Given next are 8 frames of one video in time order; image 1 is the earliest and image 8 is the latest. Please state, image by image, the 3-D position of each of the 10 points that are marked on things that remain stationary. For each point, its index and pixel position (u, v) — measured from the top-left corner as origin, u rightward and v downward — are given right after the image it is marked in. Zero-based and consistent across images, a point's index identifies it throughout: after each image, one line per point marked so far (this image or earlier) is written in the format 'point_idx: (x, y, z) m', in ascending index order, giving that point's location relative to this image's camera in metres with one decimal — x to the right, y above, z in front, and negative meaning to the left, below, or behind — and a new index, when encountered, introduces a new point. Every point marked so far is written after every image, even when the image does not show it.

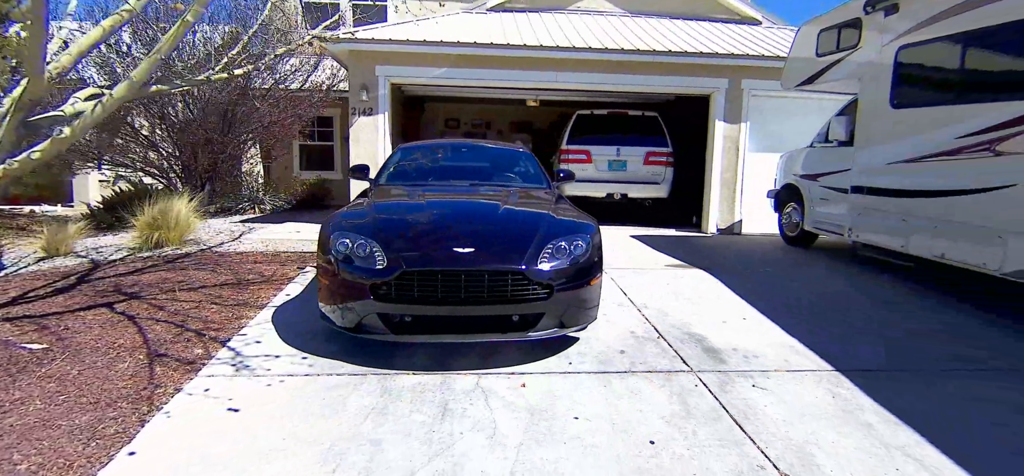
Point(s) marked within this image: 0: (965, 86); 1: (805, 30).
0: (+4.1, +1.4, +4.6) m
1: (+3.9, +2.9, +7.1) m
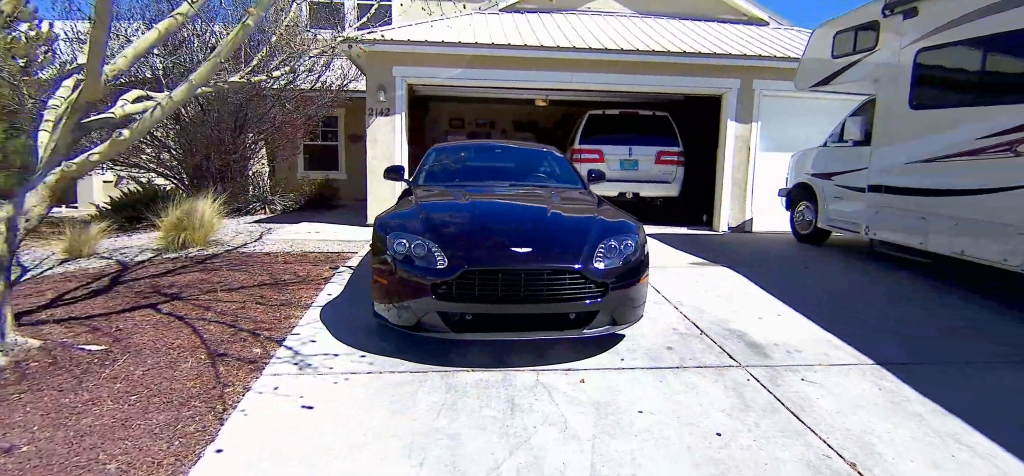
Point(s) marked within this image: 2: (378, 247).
0: (+4.4, +1.4, +4.7) m
1: (+4.2, +3.0, +7.2) m
2: (-0.9, -0.1, +3.6) m
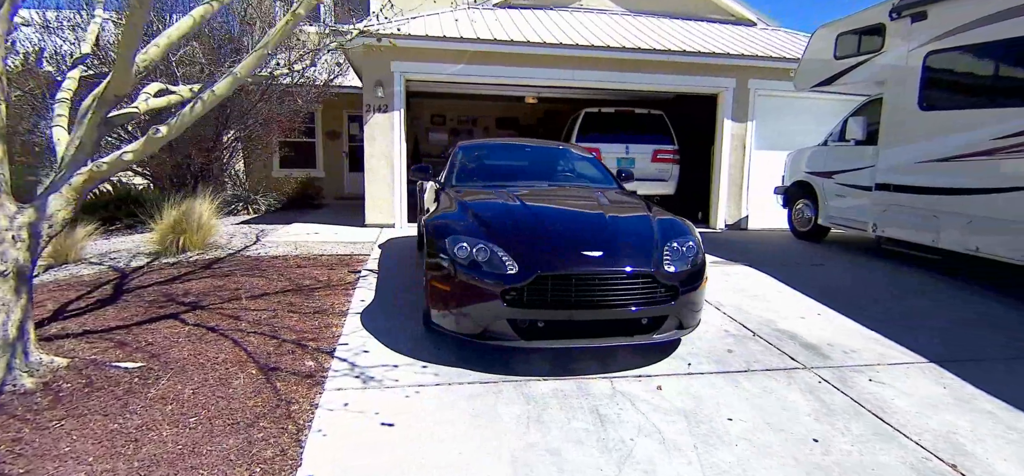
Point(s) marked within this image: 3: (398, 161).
0: (+4.7, +1.4, +4.8) m
1: (+4.3, +3.0, +7.3) m
2: (-0.5, -0.1, +3.4) m
3: (-2.2, +1.2, +8.2) m
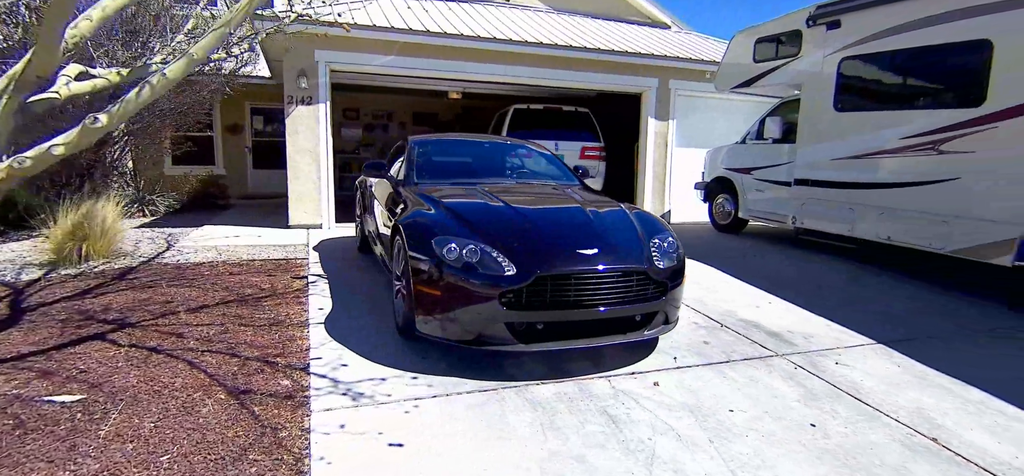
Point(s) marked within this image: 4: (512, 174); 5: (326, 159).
0: (+4.2, +1.5, +5.5) m
1: (+3.4, +3.1, +7.8) m
2: (-0.6, -0.1, +3.2) m
3: (-3.1, +1.2, +7.7) m
4: (-0.2, +0.7, +5.0) m
5: (-3.0, +1.1, +7.8) m
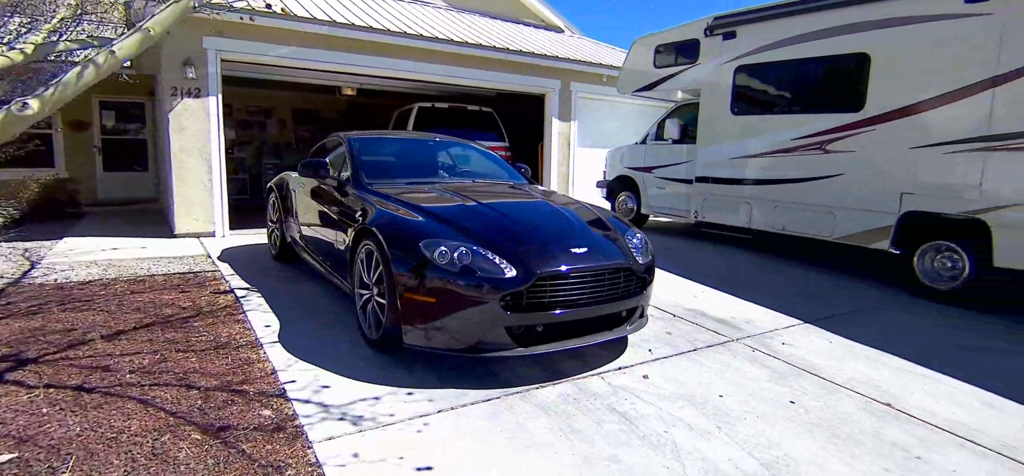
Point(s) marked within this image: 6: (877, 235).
0: (+3.5, +1.6, +6.3) m
1: (+2.2, +3.2, +8.4) m
2: (-0.7, -0.1, +3.0) m
3: (-4.1, +1.0, +6.8) m
4: (-0.7, +0.6, +4.8) m
5: (-4.0, +1.0, +6.9) m
6: (+3.9, 0.0, +5.4) m
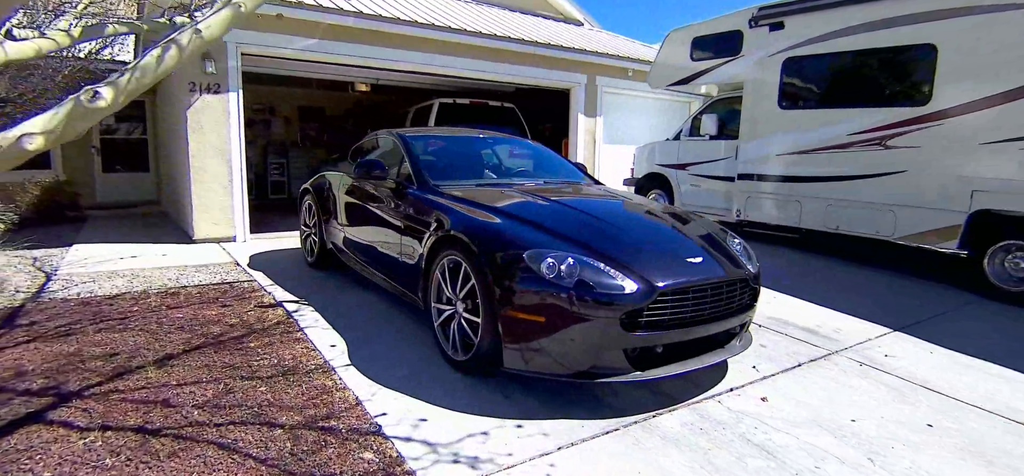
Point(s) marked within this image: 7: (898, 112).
0: (+4.0, +1.6, +6.0) m
1: (+2.6, +3.2, +8.1) m
2: (-0.1, -0.2, +2.6) m
3: (-3.6, +1.0, +6.4) m
4: (-0.1, +0.6, +4.5) m
5: (-3.6, +0.9, +6.5) m
6: (+4.4, 0.0, +5.2) m
7: (+4.1, +1.3, +5.4) m
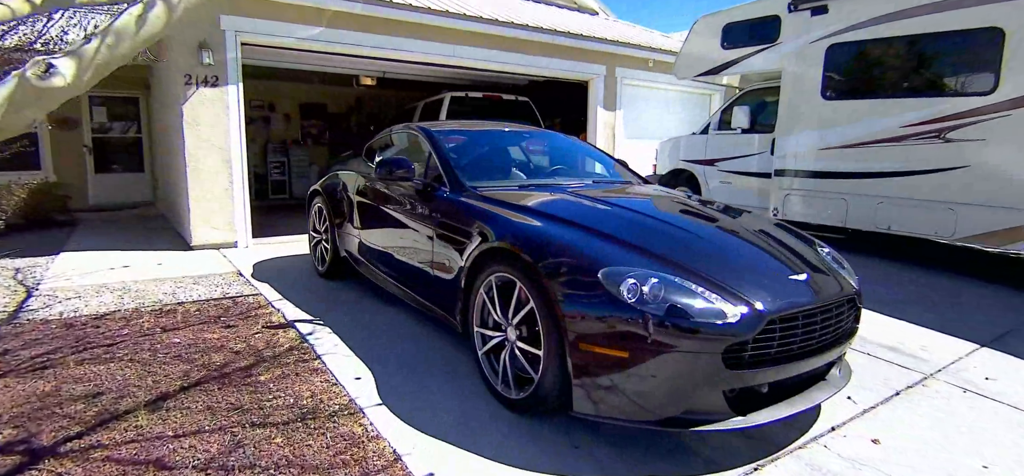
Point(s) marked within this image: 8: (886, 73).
0: (+4.2, +1.6, +5.5) m
1: (+2.8, +3.2, +7.6) m
2: (+0.2, -0.2, +2.2) m
3: (-3.4, +0.9, +5.9) m
4: (+0.1, +0.5, +4.0) m
5: (-3.3, +0.9, +6.0) m
6: (+4.7, 0.0, +4.7) m
7: (+4.4, +1.3, +4.9) m
8: (+4.1, +1.8, +5.5) m
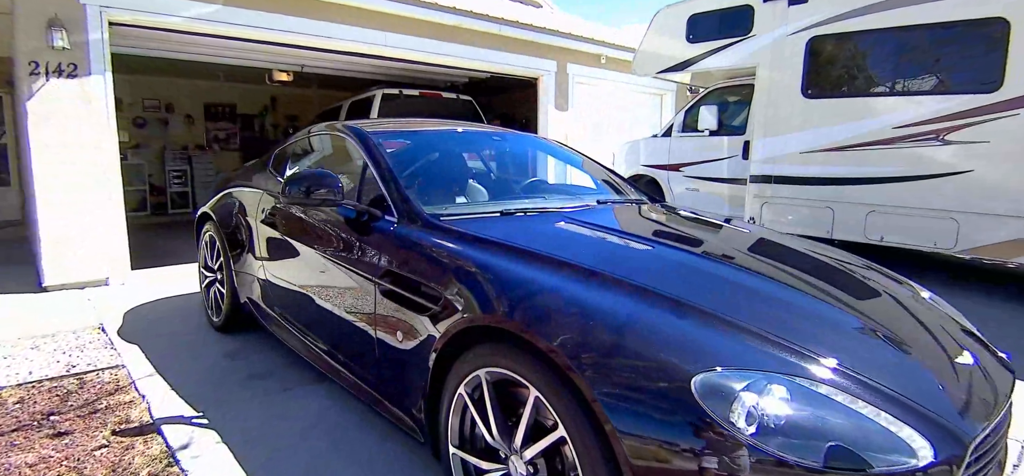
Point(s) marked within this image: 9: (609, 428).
0: (+3.7, +1.5, +5.2) m
1: (+2.0, +3.0, +7.0) m
2: (+0.2, -0.4, +1.3) m
3: (-3.8, +0.6, +4.6) m
4: (-0.1, +0.3, +3.1) m
5: (-3.8, +0.5, +4.7) m
6: (+4.4, 0.0, +4.4) m
7: (+4.0, +1.3, +4.6) m
8: (+3.6, +1.7, +5.1) m
9: (+0.2, -0.5, +1.3) m
